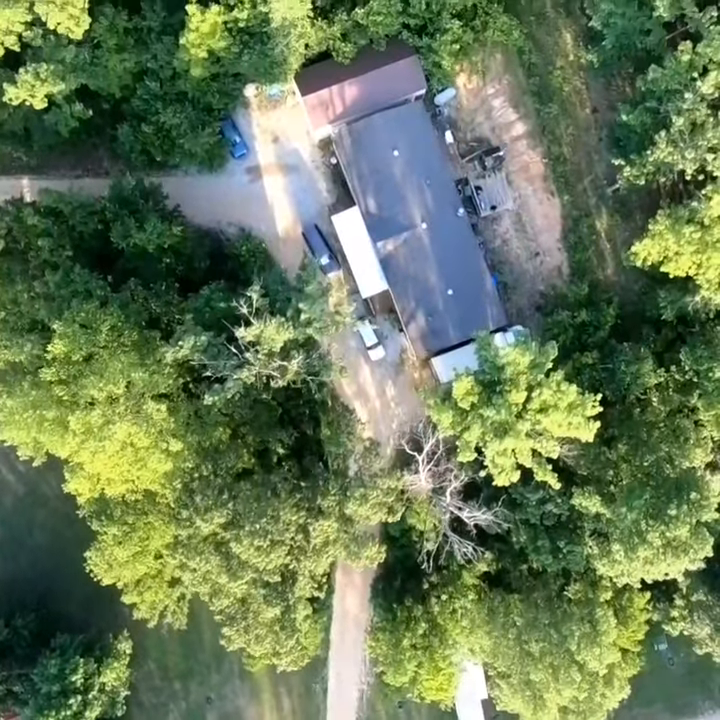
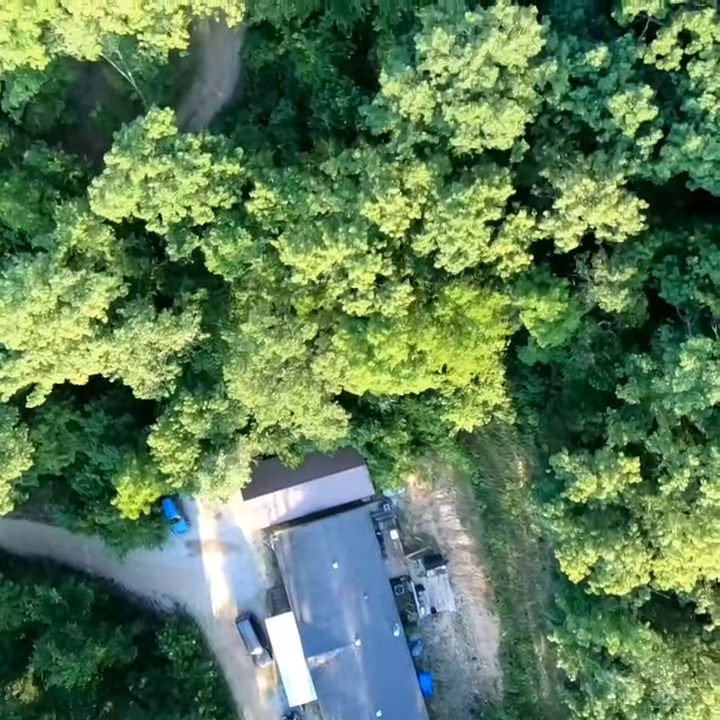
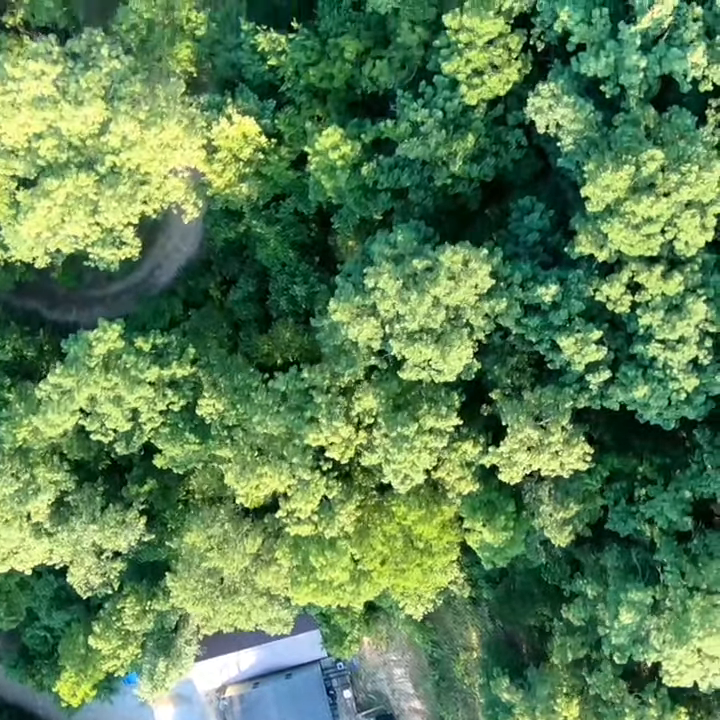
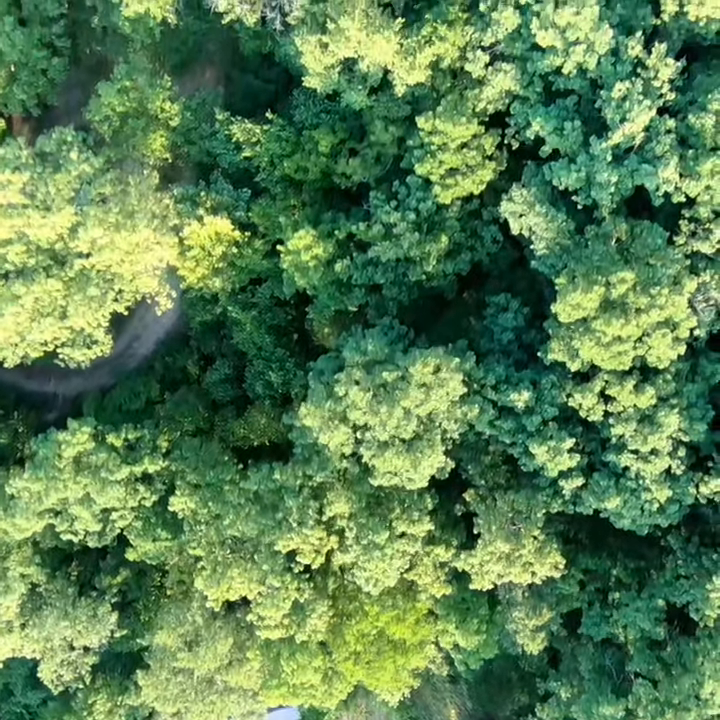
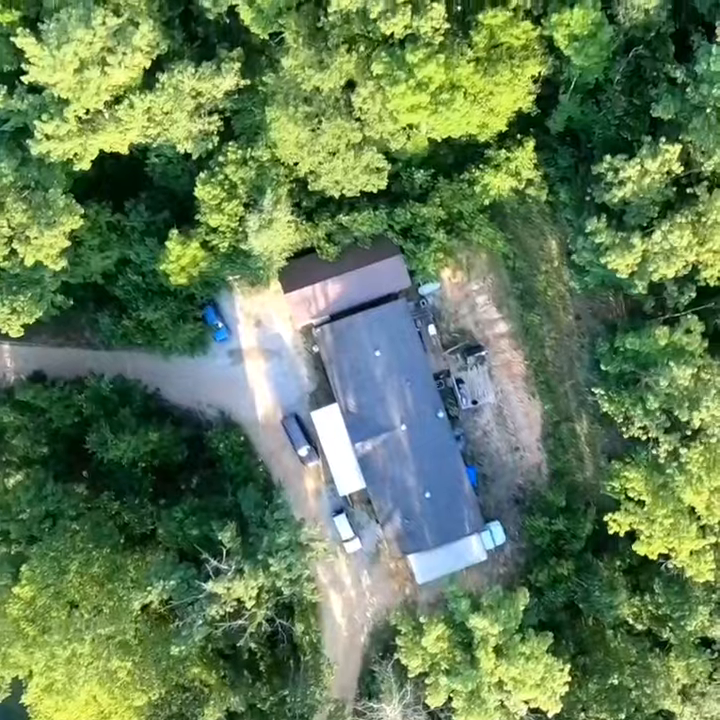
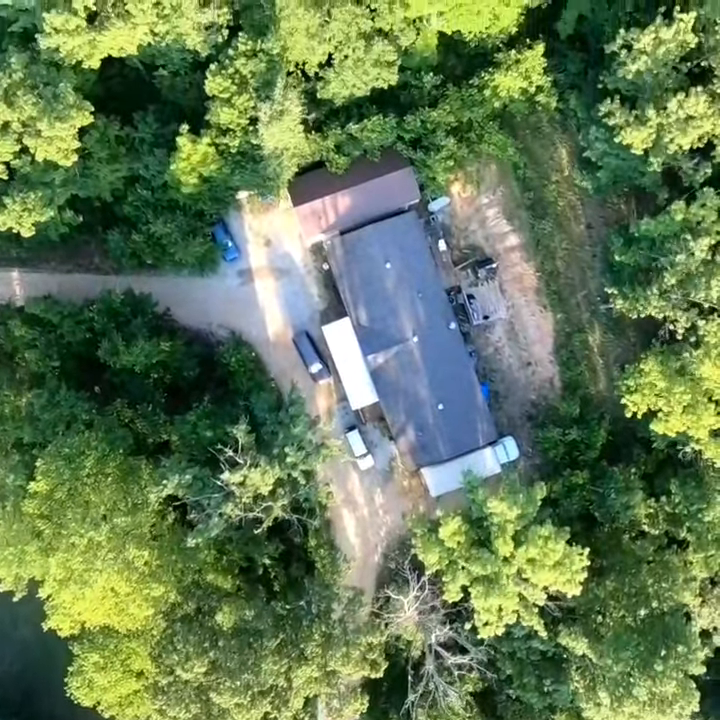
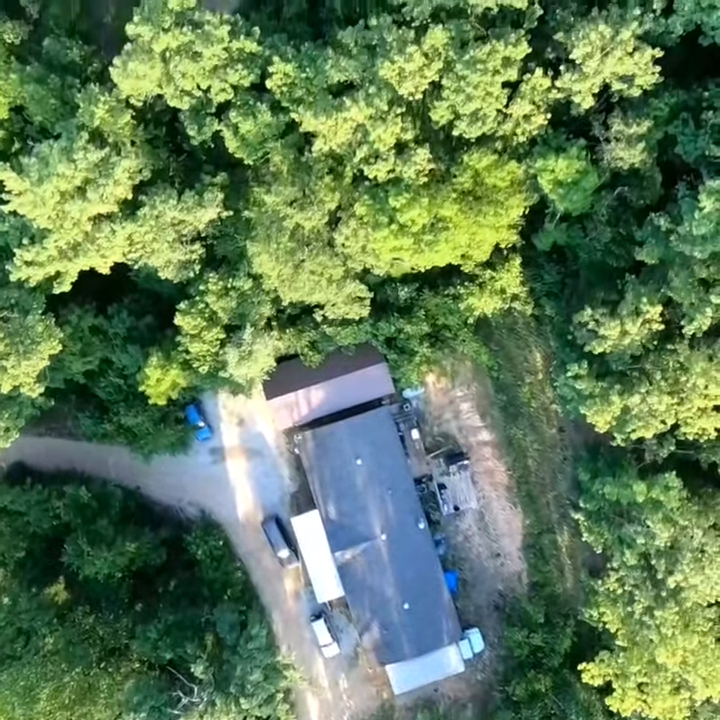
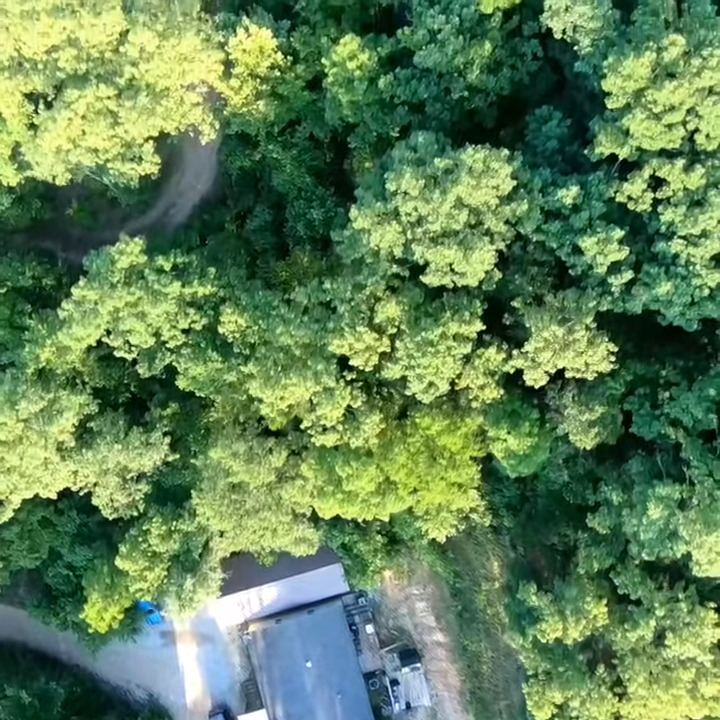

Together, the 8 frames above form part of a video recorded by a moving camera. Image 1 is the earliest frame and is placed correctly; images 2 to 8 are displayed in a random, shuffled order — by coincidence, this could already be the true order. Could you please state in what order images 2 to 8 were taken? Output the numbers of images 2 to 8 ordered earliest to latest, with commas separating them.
6, 5, 7, 2, 8, 3, 4
